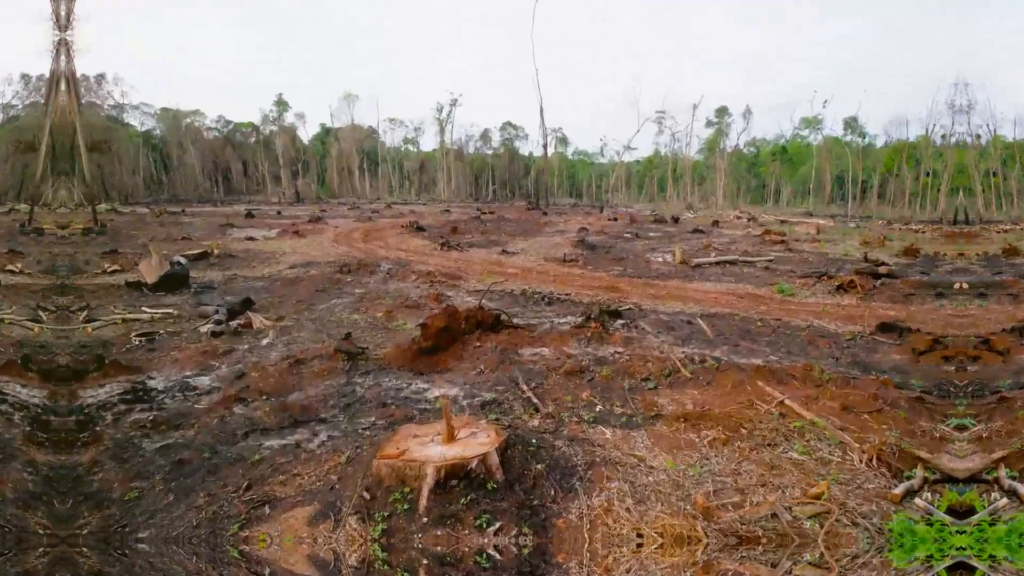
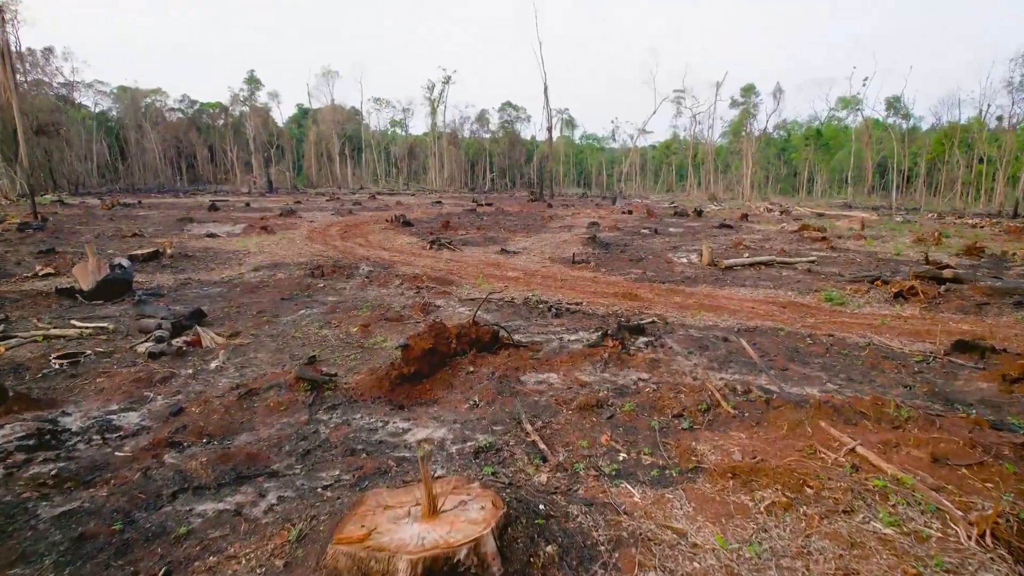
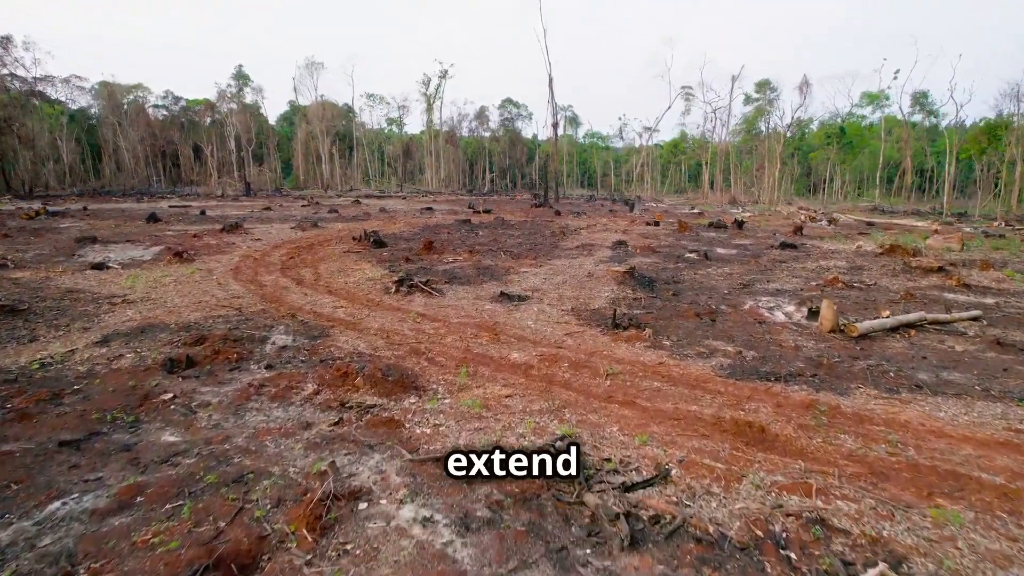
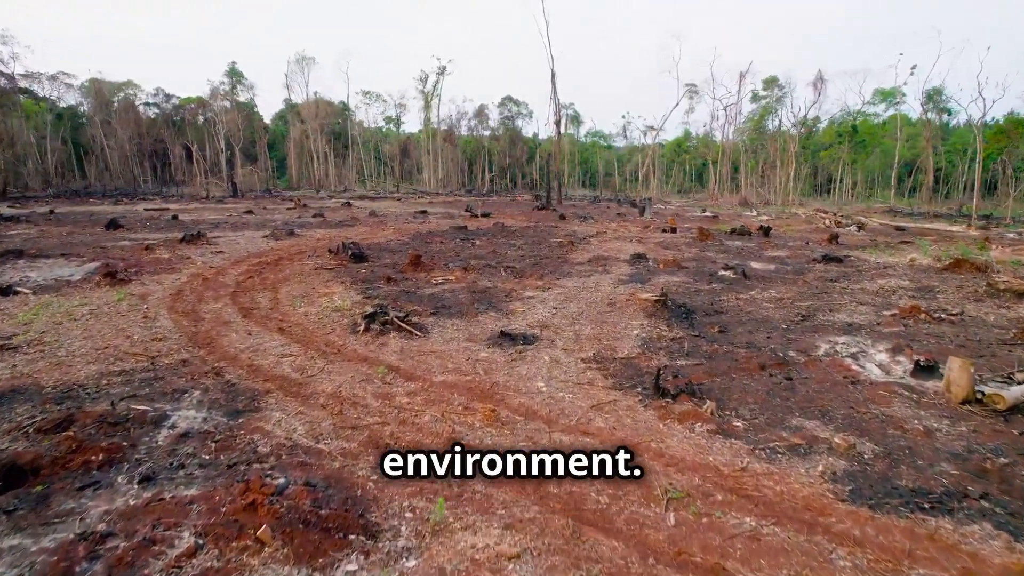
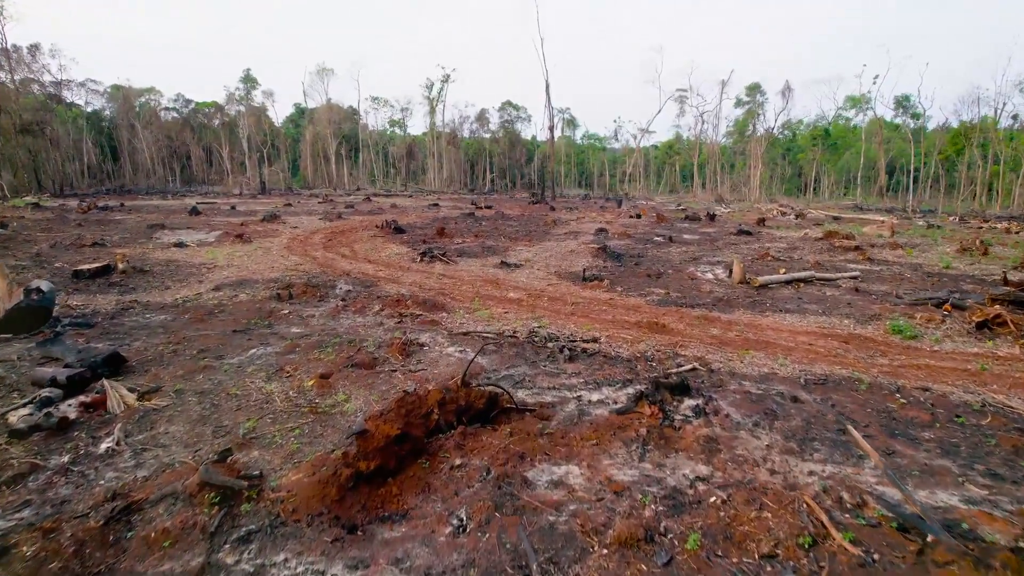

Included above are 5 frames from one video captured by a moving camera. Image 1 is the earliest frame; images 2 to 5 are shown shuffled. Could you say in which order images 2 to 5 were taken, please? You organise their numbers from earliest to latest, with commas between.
2, 5, 3, 4
